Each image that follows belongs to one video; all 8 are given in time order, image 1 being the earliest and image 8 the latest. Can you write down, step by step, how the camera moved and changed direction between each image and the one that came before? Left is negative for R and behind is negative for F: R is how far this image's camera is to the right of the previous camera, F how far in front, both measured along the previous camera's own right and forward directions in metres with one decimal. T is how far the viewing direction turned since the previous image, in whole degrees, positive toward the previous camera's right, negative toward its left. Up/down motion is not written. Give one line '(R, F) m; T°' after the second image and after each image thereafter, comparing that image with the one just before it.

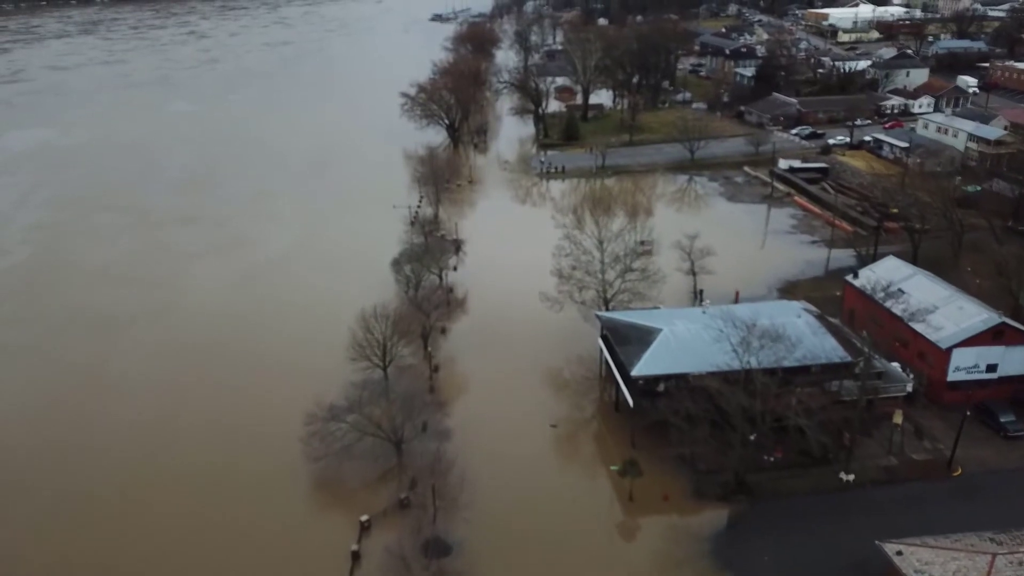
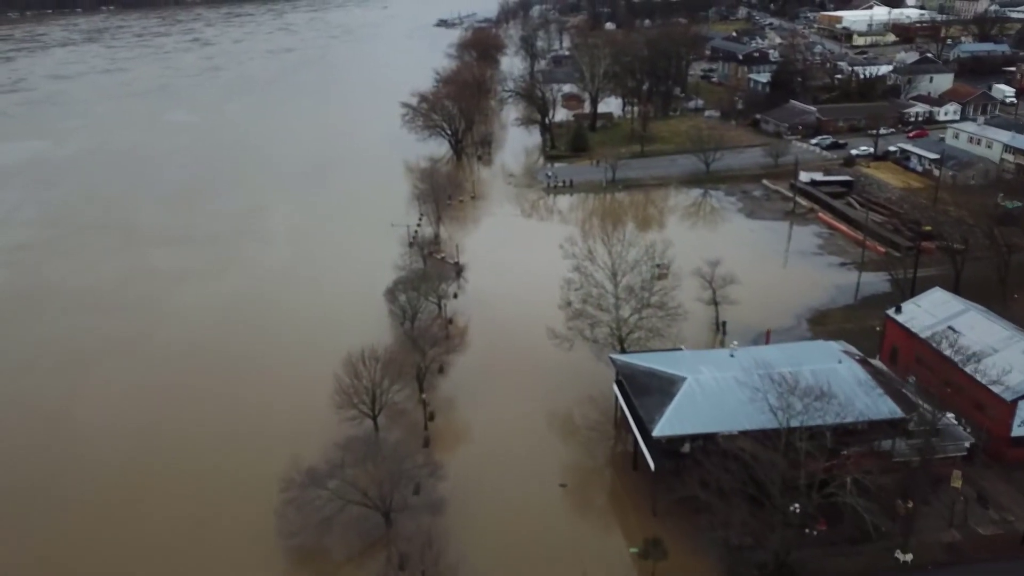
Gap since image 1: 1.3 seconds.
(0.0, +0.7) m; -1°
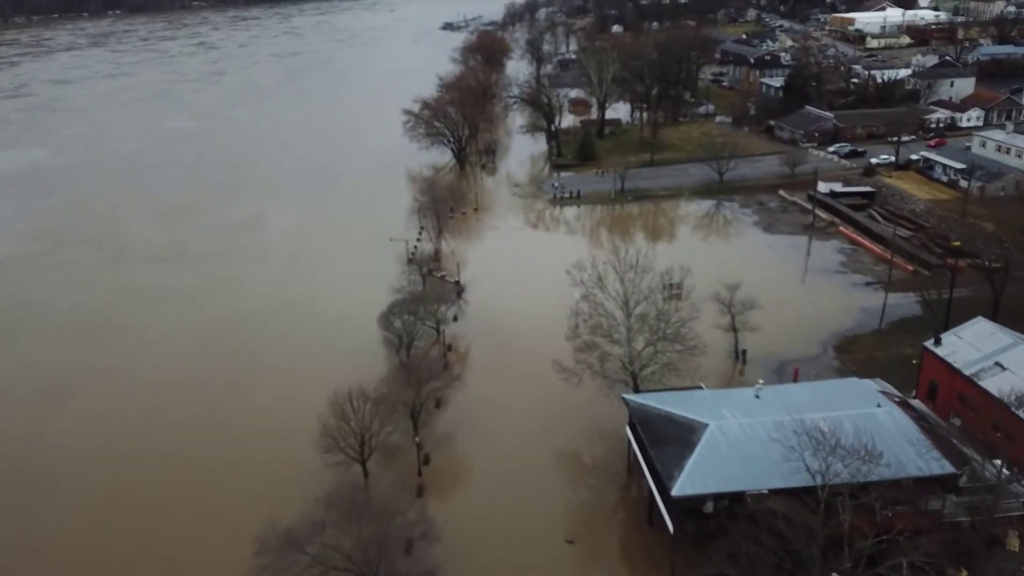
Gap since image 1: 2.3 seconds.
(0.0, +0.5) m; -1°
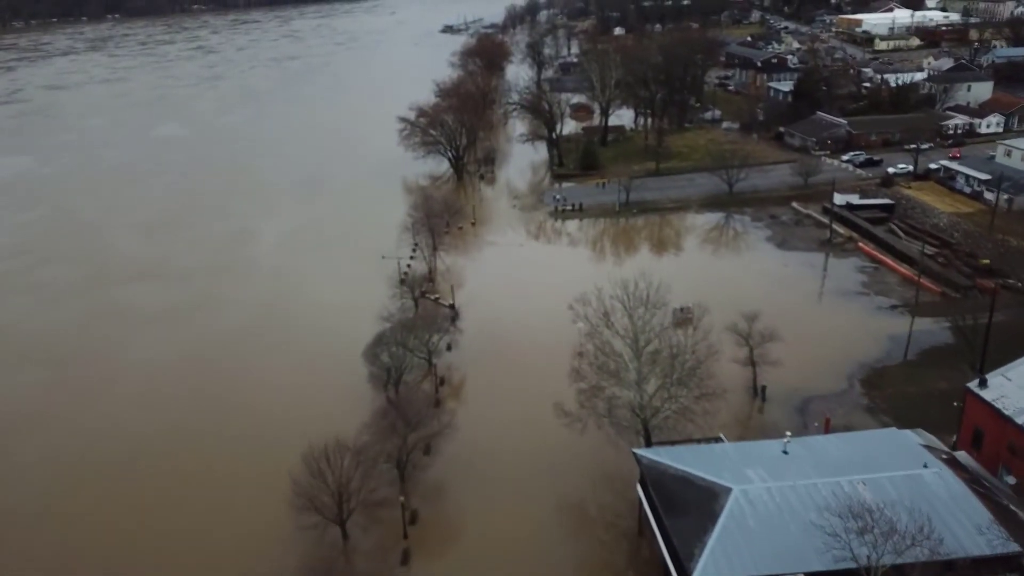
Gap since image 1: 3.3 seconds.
(0.0, +0.6) m; 0°
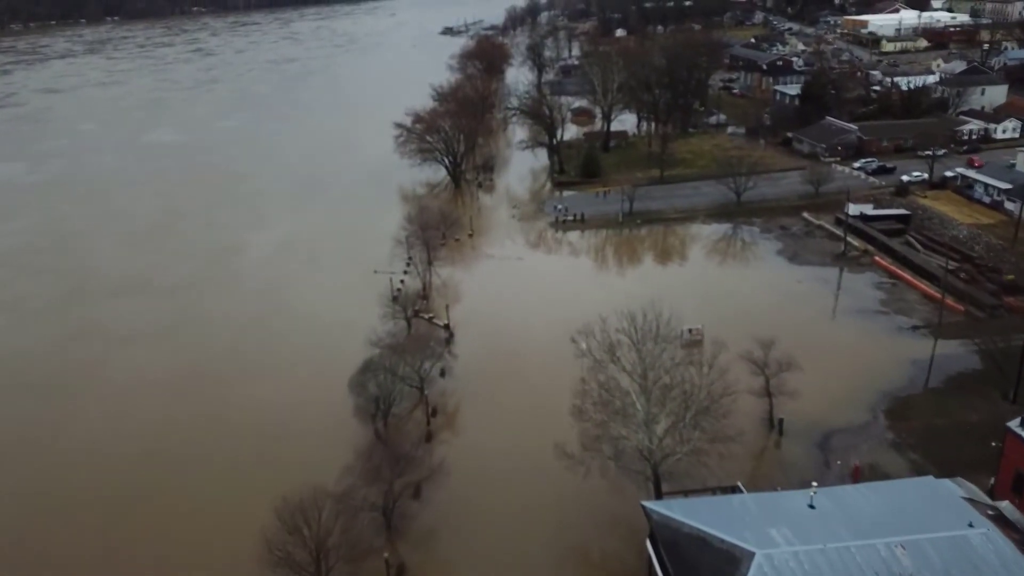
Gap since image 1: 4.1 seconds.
(0.0, +0.5) m; 0°
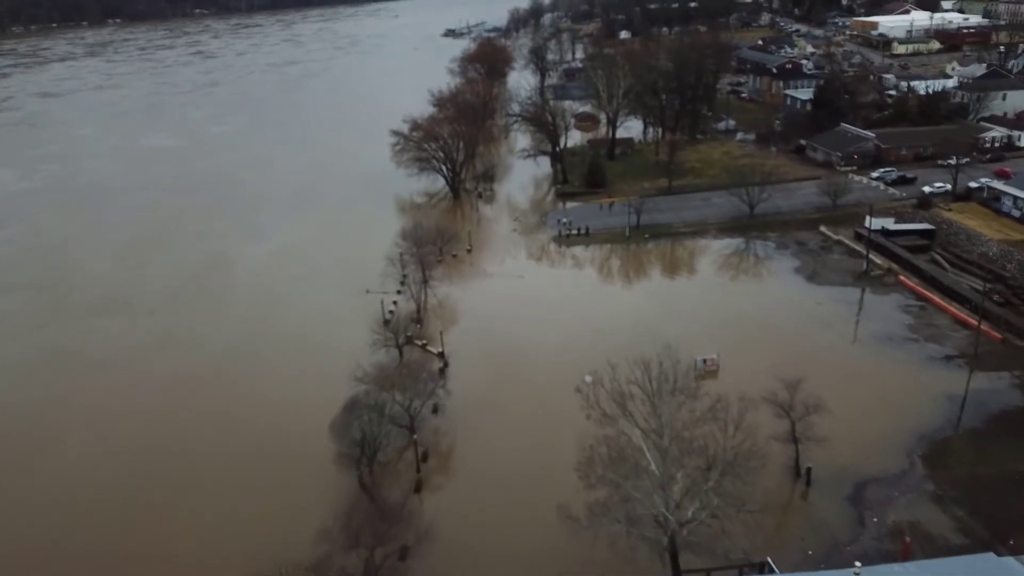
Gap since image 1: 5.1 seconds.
(0.0, +0.6) m; 0°
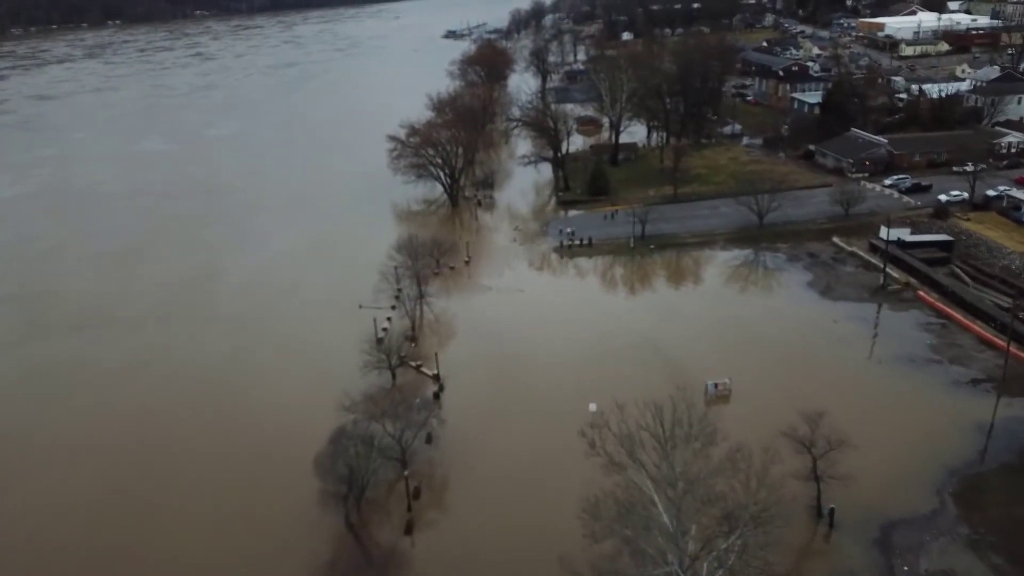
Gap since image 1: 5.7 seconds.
(0.0, +0.4) m; 0°
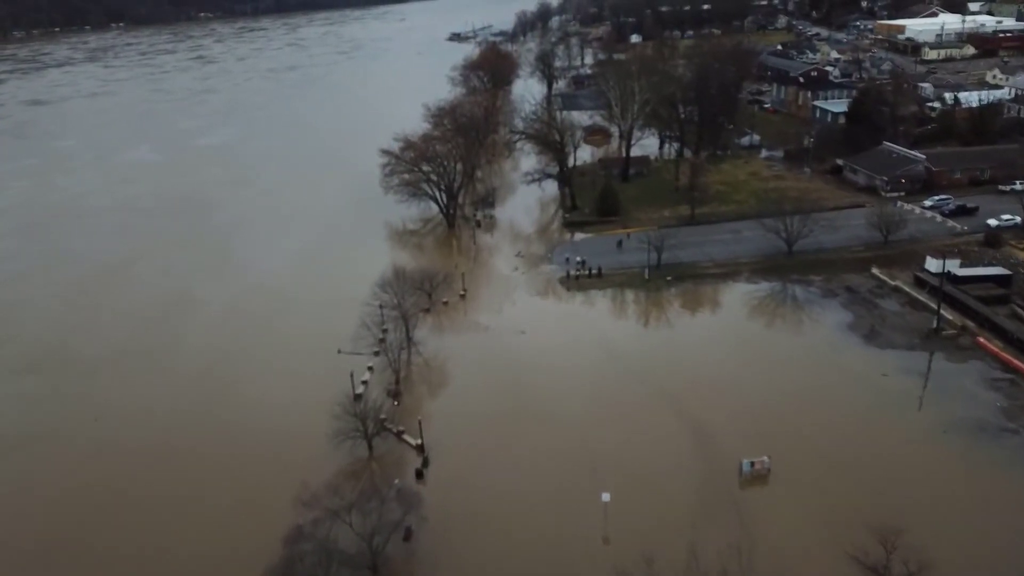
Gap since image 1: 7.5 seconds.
(+0.1, +1.1) m; 0°
